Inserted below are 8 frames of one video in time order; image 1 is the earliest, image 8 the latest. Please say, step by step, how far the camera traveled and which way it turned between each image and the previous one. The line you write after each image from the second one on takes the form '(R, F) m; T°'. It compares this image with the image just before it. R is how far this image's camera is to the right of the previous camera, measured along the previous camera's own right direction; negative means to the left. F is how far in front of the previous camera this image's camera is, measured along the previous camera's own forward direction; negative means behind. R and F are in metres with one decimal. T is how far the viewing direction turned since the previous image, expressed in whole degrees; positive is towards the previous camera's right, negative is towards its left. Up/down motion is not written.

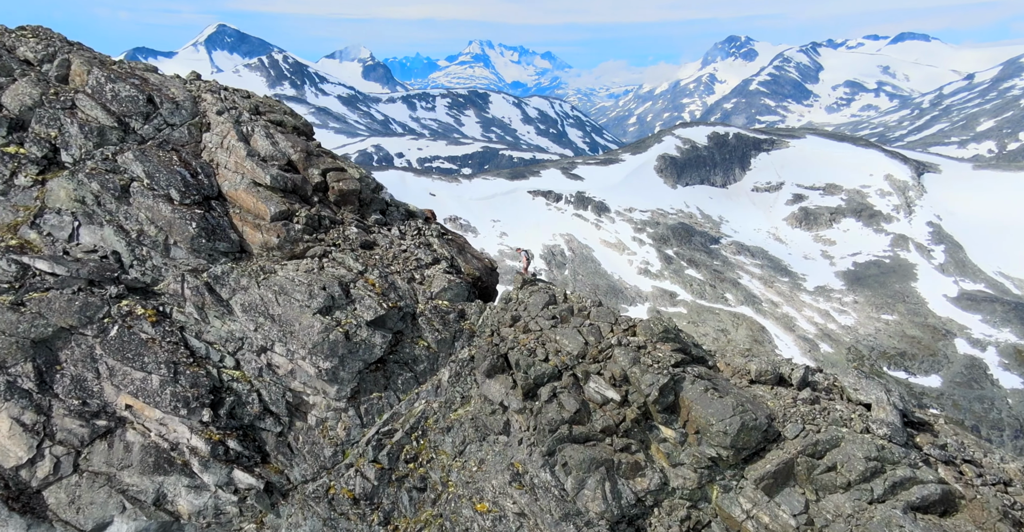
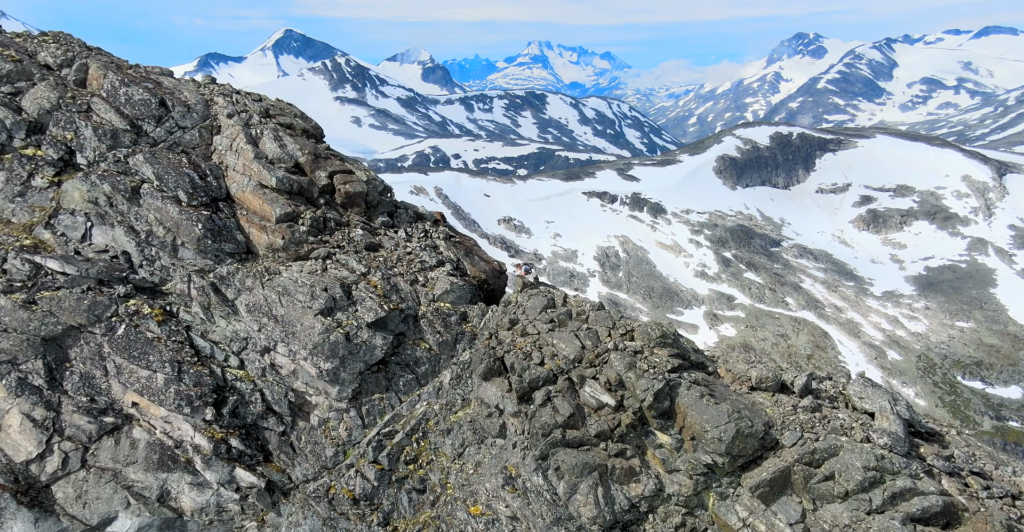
(+0.7, 0.0) m; -2°
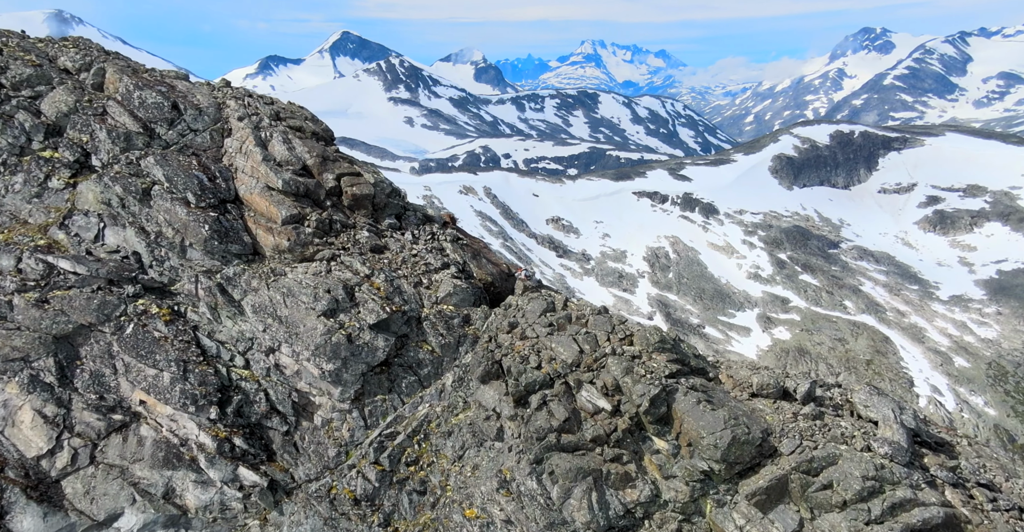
(+0.6, 0.0) m; -2°
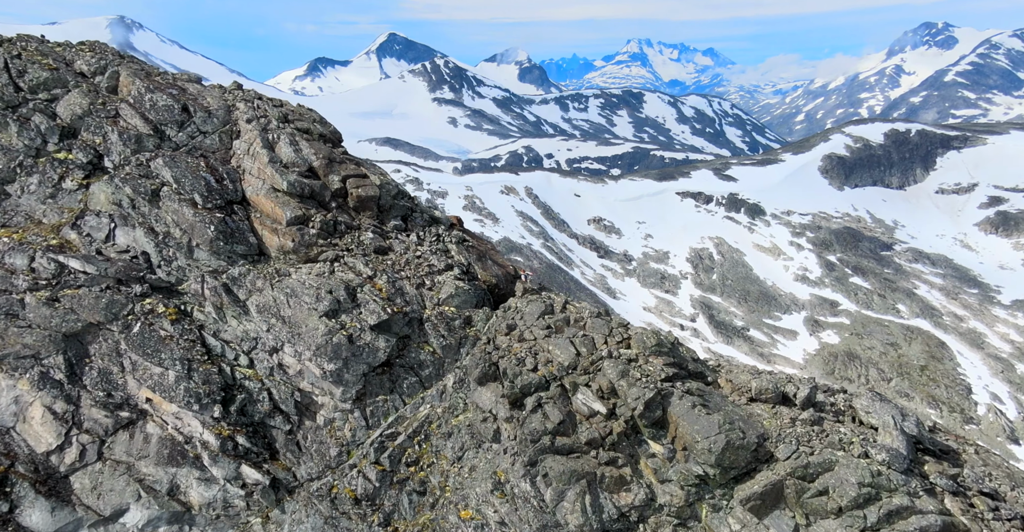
(+0.6, 0.0) m; -1°
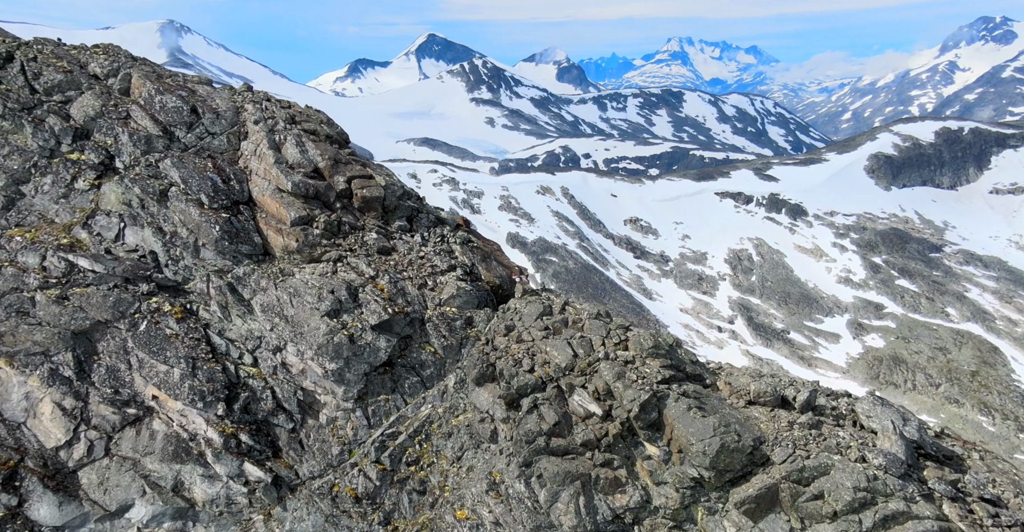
(+0.5, -0.1) m; -1°
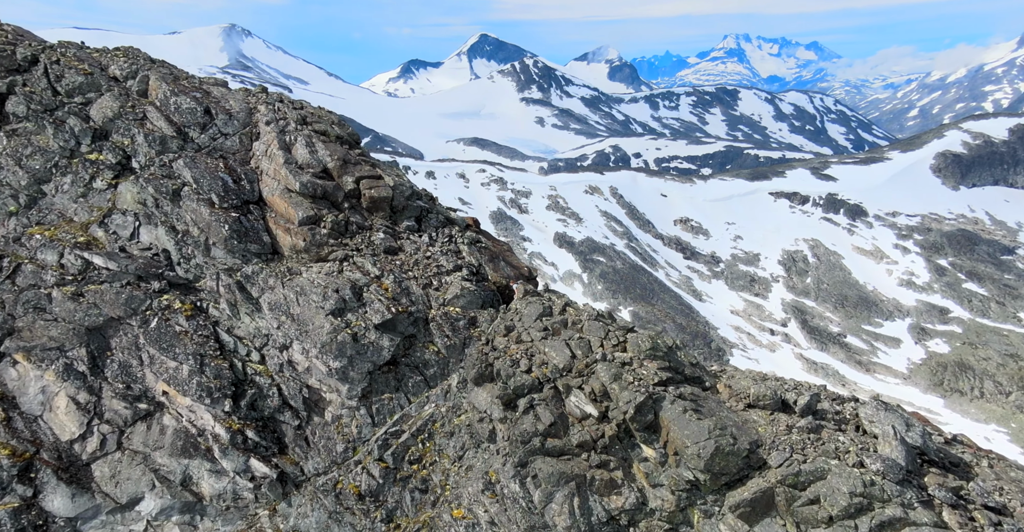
(+0.7, -0.1) m; -2°
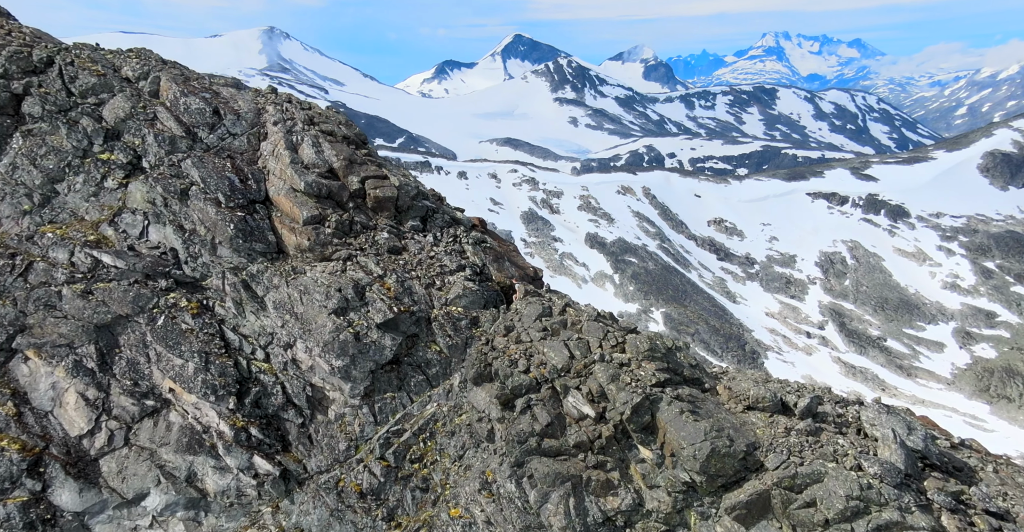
(+0.5, 0.0) m; -1°
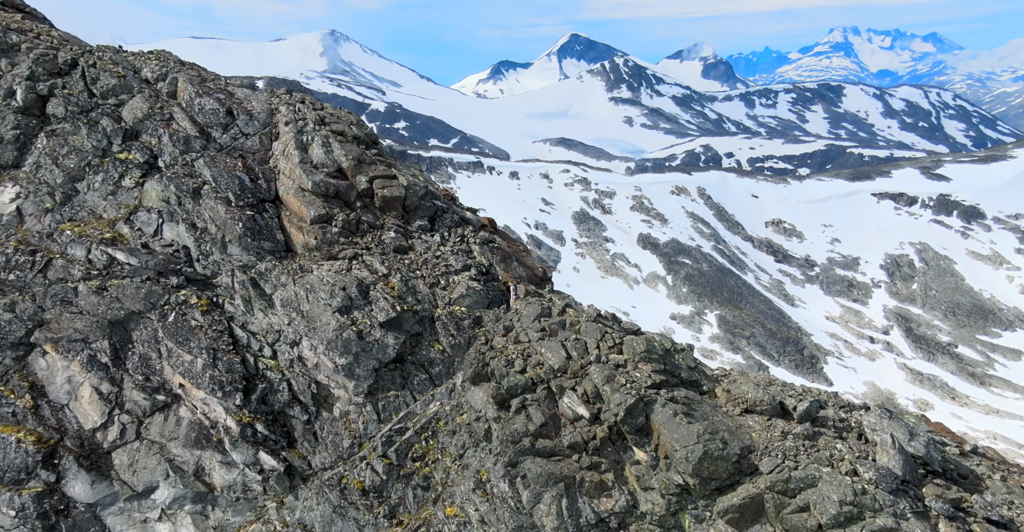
(+0.8, -0.1) m; -2°
